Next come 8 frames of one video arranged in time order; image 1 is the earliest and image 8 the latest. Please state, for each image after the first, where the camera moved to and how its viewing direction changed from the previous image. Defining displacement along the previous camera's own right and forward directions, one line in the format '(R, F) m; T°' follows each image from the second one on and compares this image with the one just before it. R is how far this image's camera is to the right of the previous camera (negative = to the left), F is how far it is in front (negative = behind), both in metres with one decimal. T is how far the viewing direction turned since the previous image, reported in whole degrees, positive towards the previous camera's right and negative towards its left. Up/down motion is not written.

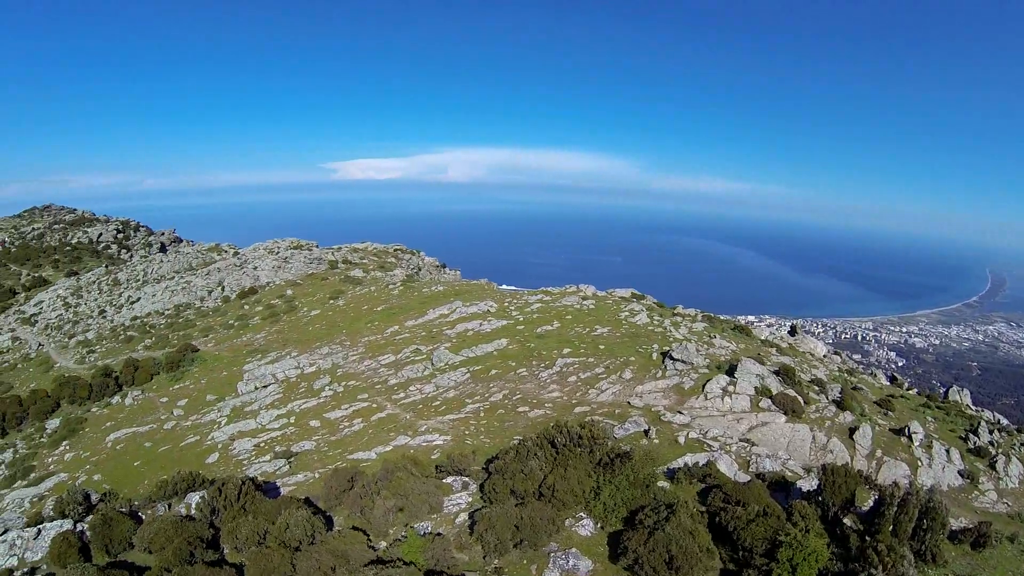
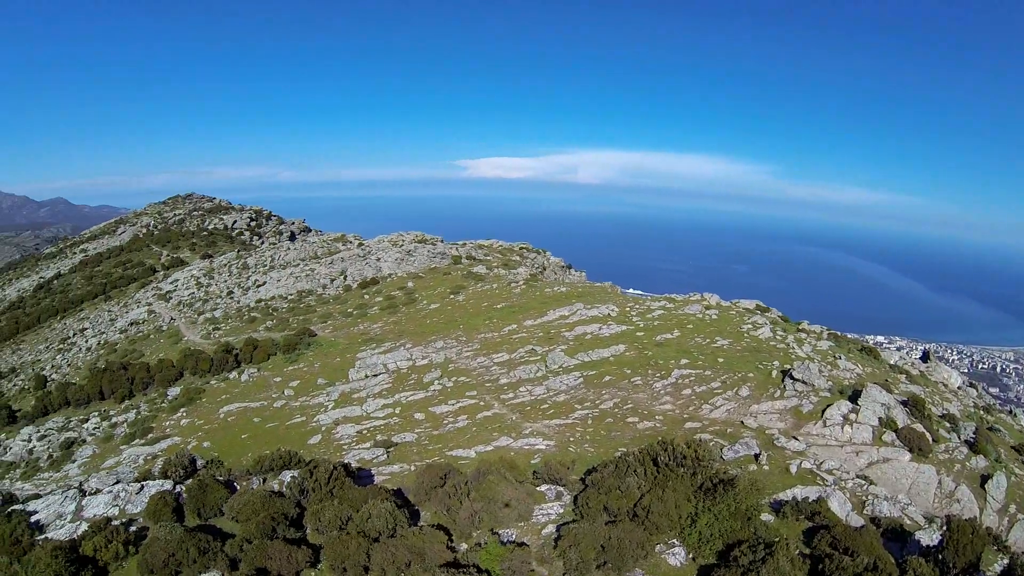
(+1.4, +1.2) m; -12°
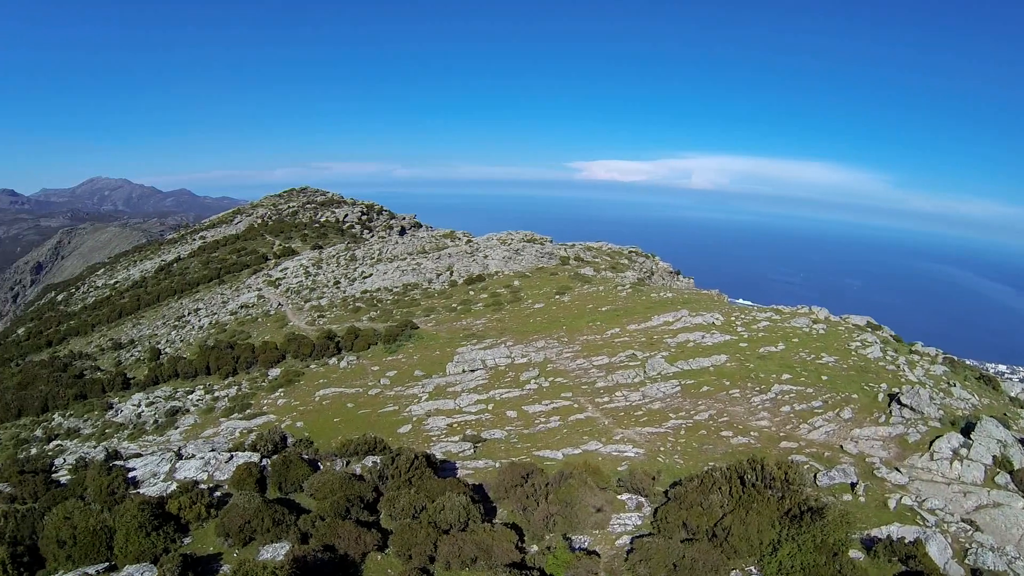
(+1.2, +0.5) m; -10°
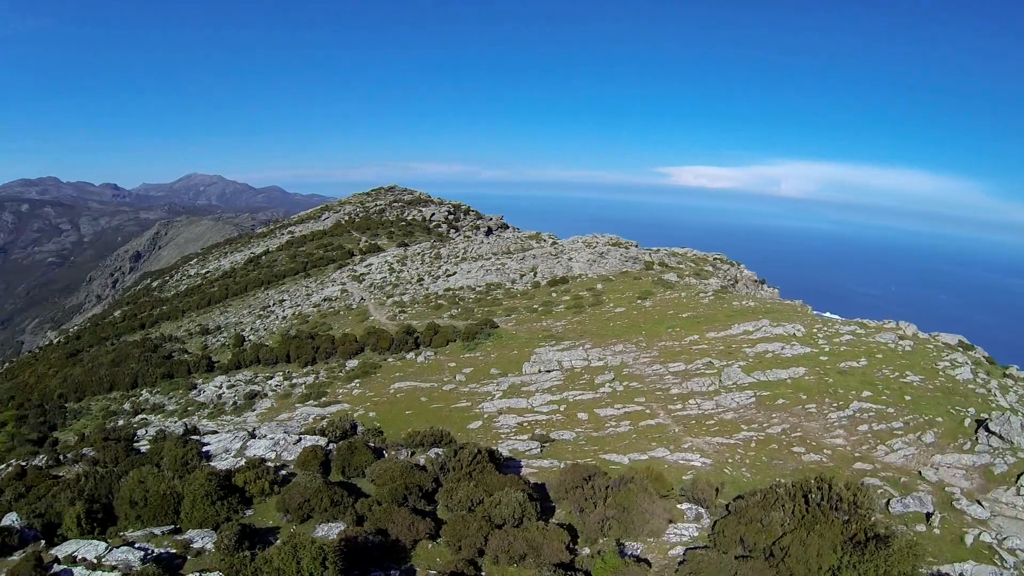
(+1.0, +0.1) m; -8°
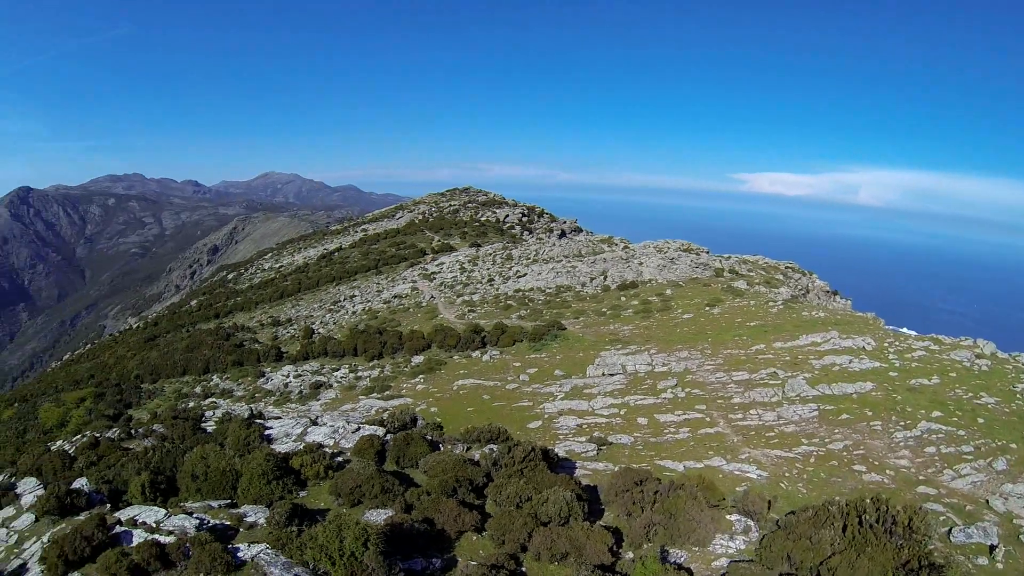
(+0.8, -0.2) m; -6°
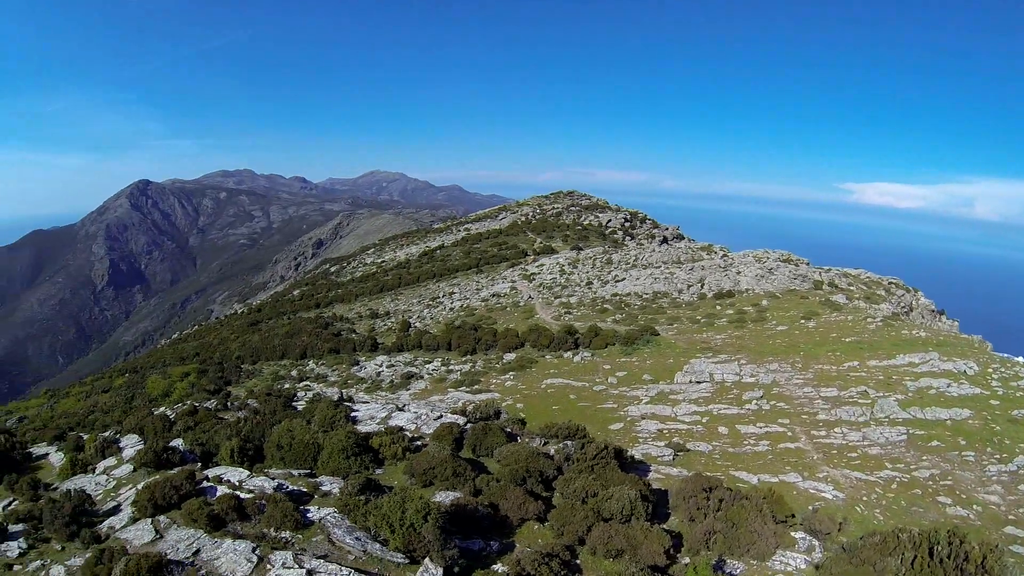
(+1.2, -0.7) m; -9°
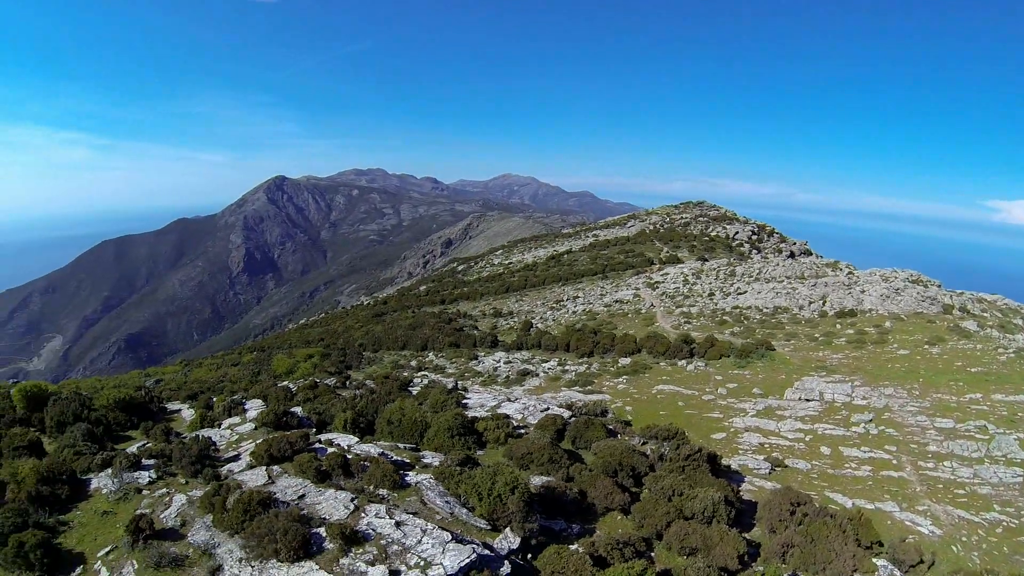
(+1.1, -1.2) m; -10°
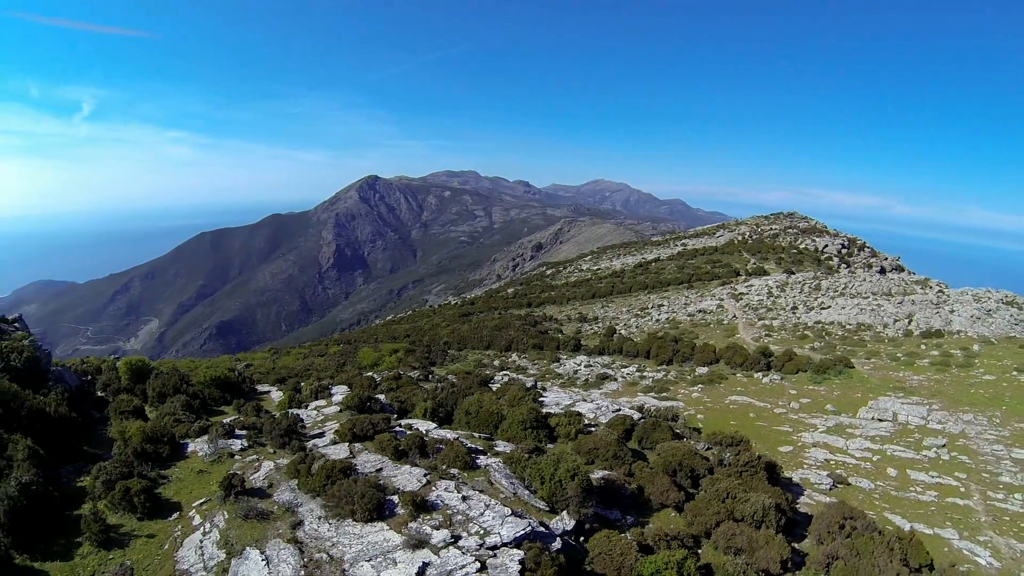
(+0.8, -1.0) m; -7°
